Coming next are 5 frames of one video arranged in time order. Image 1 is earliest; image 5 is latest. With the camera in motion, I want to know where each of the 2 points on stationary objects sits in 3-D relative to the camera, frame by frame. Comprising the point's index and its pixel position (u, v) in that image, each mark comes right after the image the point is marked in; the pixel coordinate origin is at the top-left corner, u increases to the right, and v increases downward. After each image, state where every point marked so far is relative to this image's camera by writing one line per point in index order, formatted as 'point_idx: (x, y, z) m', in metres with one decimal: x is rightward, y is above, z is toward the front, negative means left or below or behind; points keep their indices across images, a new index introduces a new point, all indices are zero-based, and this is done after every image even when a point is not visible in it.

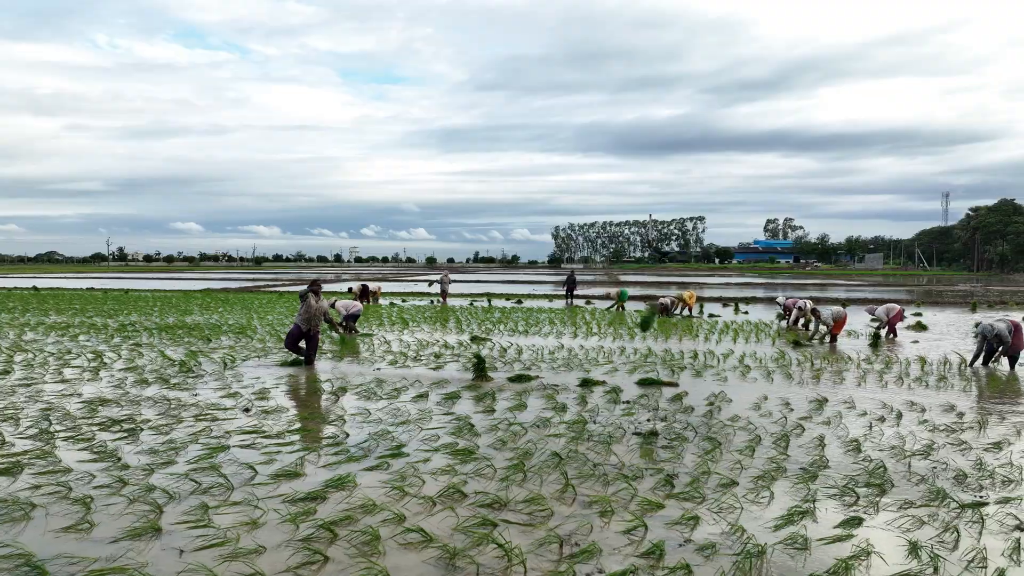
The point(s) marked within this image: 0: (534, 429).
0: (+0.2, -1.4, +6.8) m
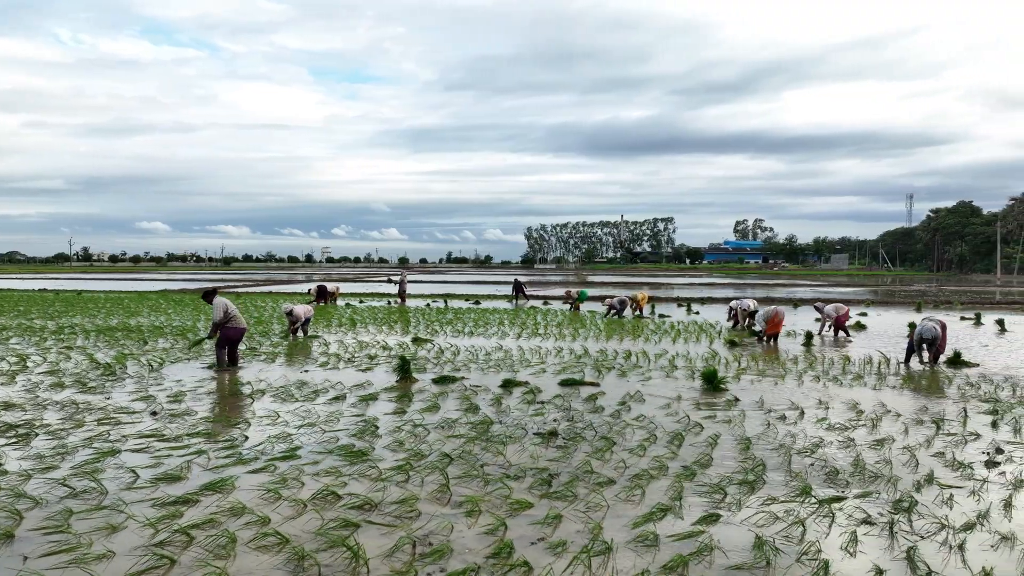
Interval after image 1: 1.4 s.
0: (-0.7, -1.4, +6.9) m
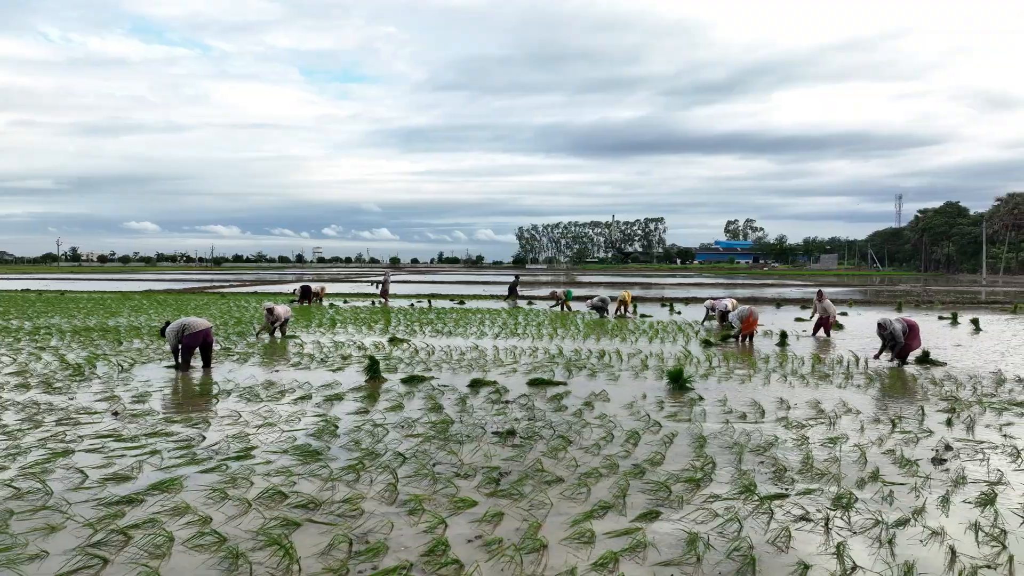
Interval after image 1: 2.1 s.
0: (-1.1, -1.4, +6.9) m
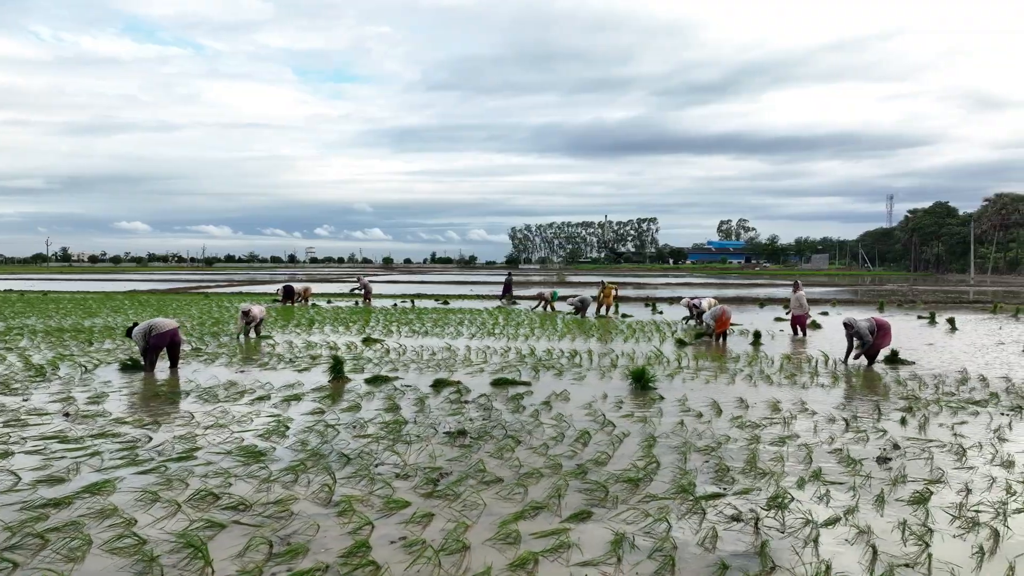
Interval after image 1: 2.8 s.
0: (-1.6, -1.4, +6.9) m
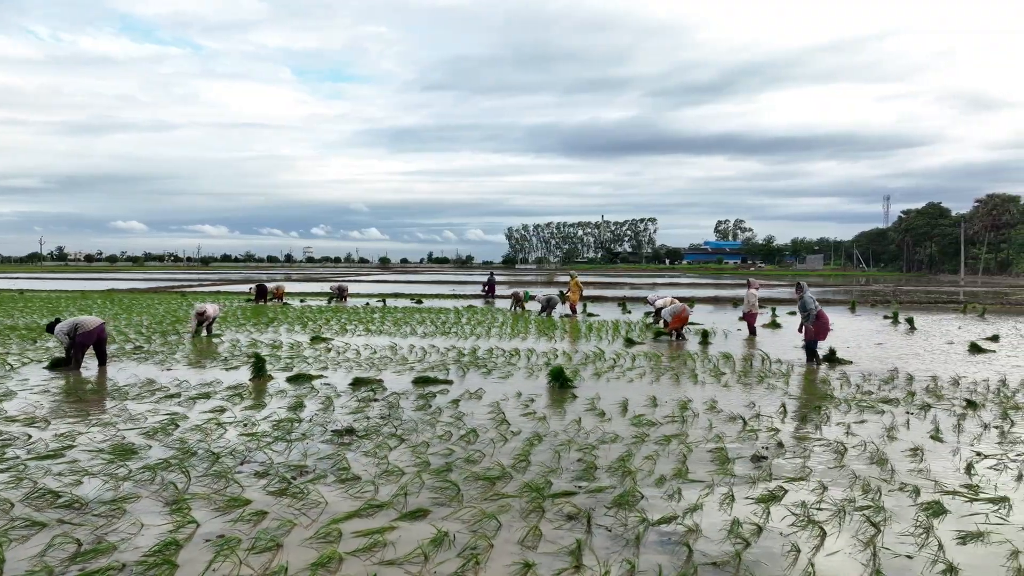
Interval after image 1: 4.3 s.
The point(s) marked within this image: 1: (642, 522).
0: (-2.7, -1.4, +6.8) m
1: (+0.8, -1.5, +4.3) m
